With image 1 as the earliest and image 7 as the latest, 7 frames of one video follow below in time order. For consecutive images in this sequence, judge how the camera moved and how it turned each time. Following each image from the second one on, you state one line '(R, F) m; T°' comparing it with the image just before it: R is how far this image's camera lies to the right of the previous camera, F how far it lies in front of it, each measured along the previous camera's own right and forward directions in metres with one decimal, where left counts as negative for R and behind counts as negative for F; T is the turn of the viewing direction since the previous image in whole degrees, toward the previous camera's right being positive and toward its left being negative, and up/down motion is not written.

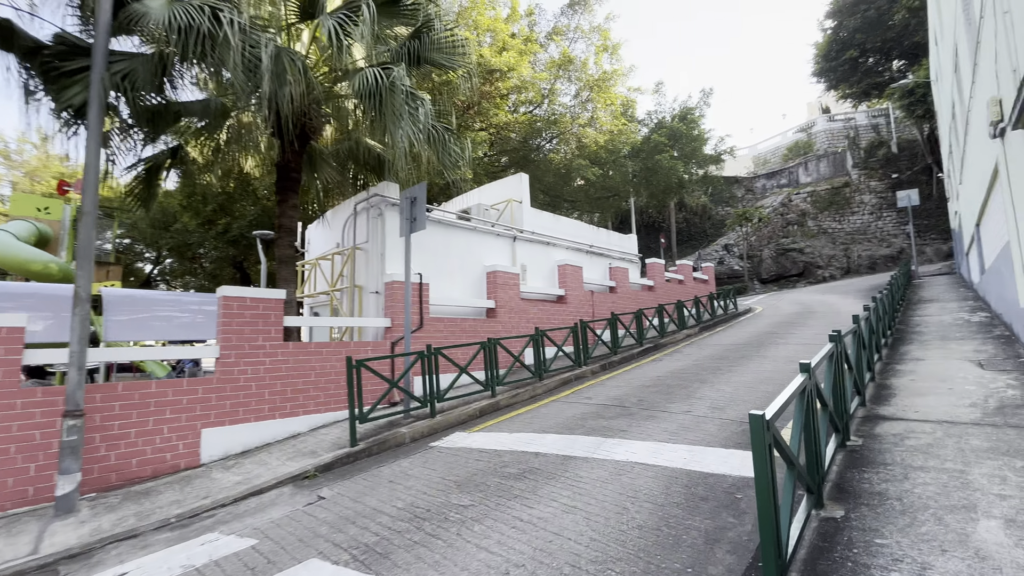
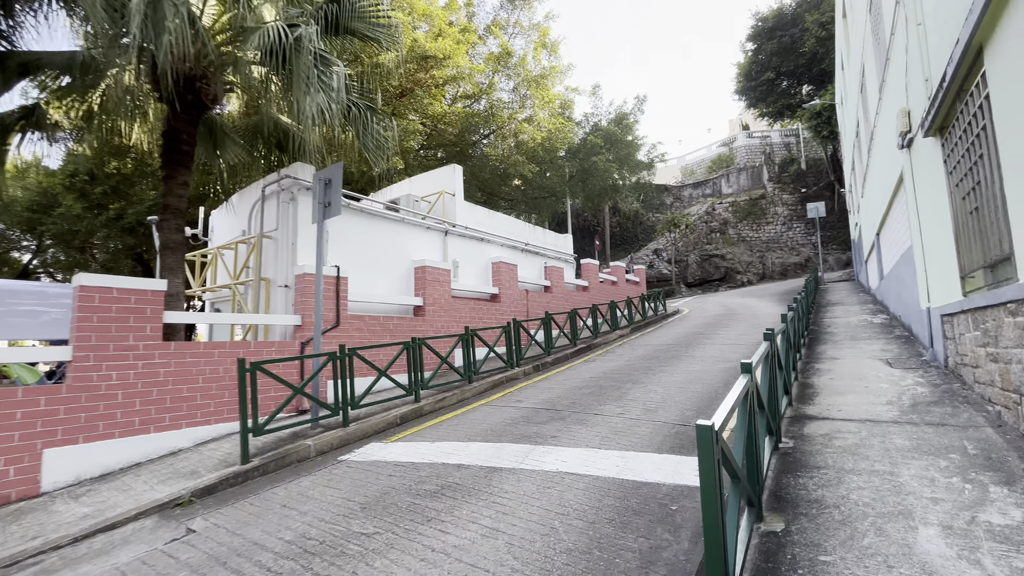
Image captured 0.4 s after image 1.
(+0.1, +0.5) m; +8°
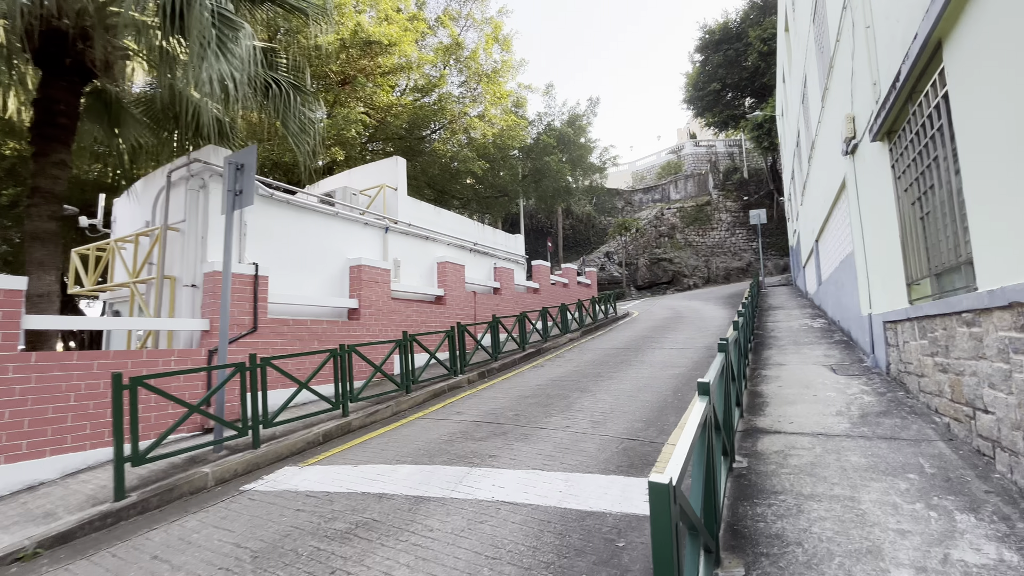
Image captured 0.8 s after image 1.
(+0.2, +0.5) m; +6°
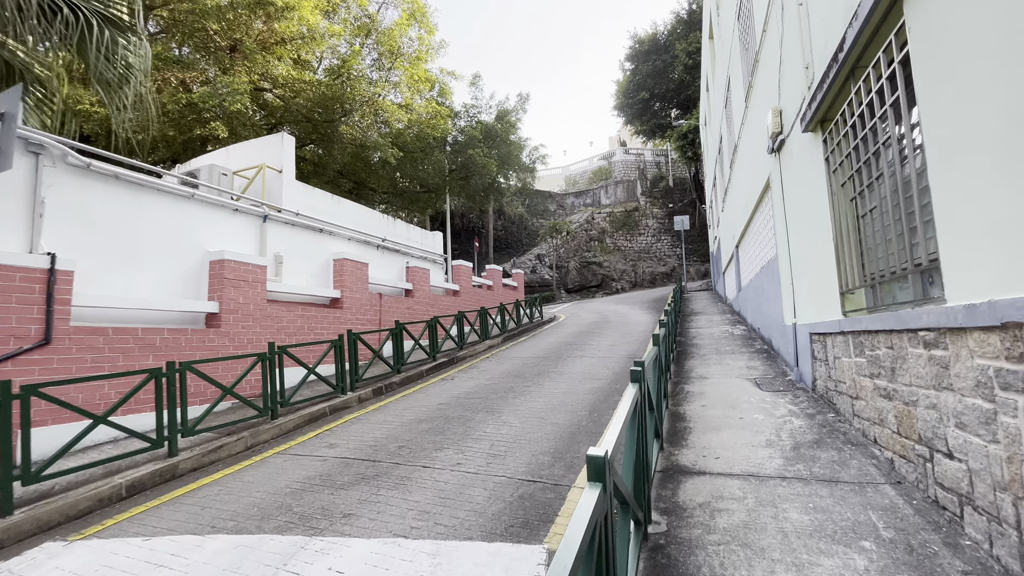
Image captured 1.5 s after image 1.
(+0.5, +1.0) m; +8°
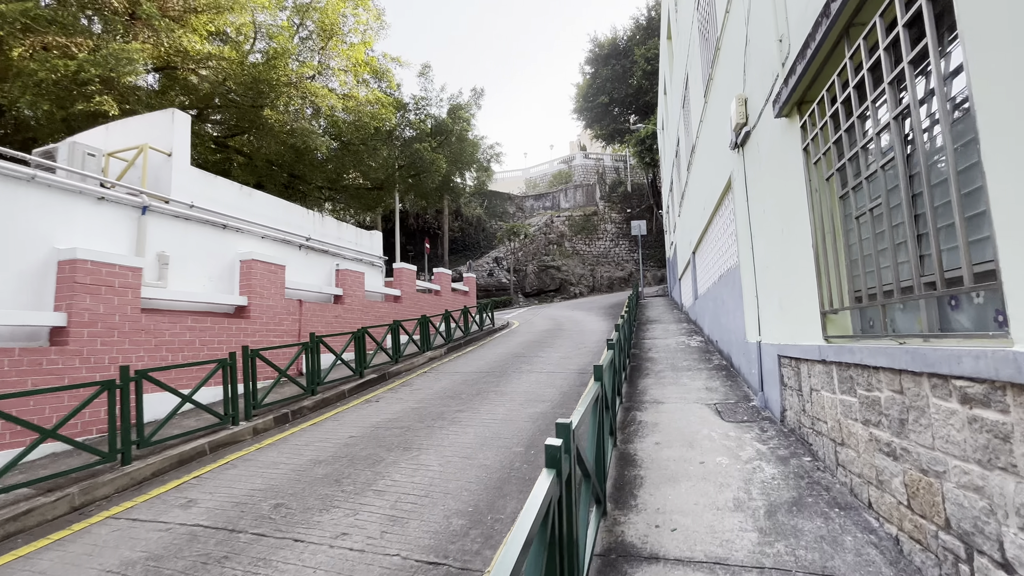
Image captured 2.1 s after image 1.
(+0.4, +0.9) m; +5°
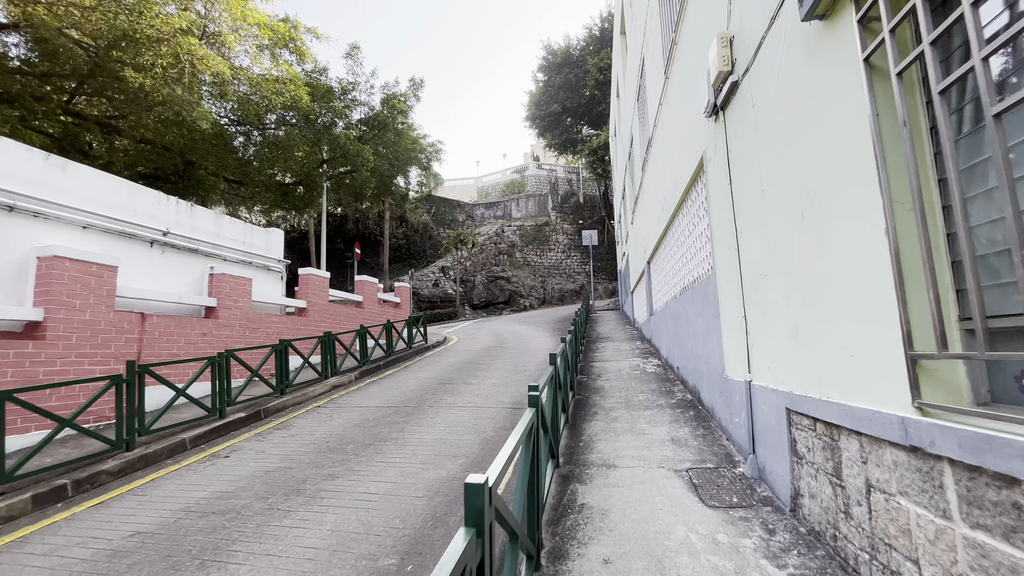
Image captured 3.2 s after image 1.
(+0.5, +1.7) m; +6°
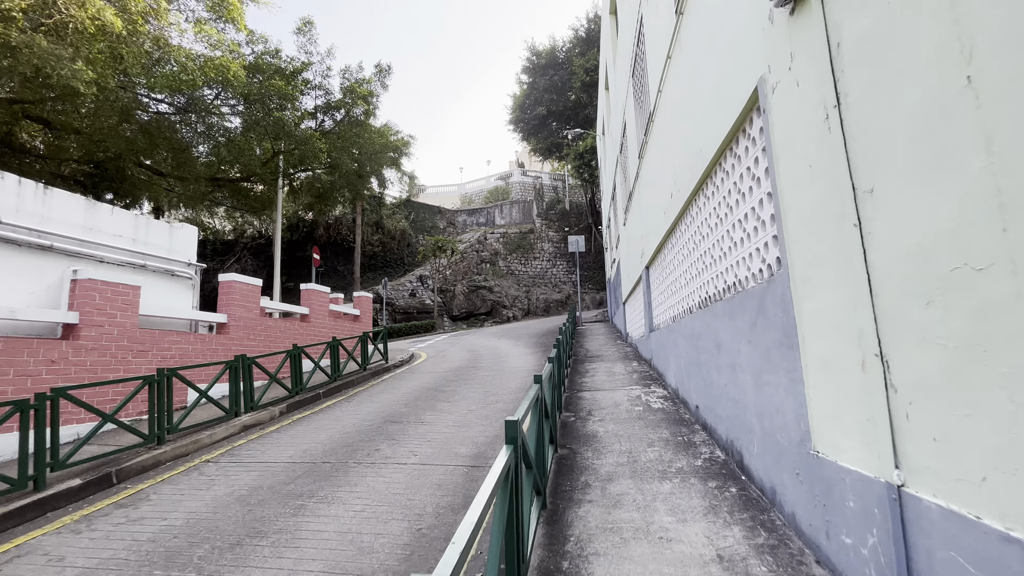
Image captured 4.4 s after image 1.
(+0.3, +1.8) m; +2°
